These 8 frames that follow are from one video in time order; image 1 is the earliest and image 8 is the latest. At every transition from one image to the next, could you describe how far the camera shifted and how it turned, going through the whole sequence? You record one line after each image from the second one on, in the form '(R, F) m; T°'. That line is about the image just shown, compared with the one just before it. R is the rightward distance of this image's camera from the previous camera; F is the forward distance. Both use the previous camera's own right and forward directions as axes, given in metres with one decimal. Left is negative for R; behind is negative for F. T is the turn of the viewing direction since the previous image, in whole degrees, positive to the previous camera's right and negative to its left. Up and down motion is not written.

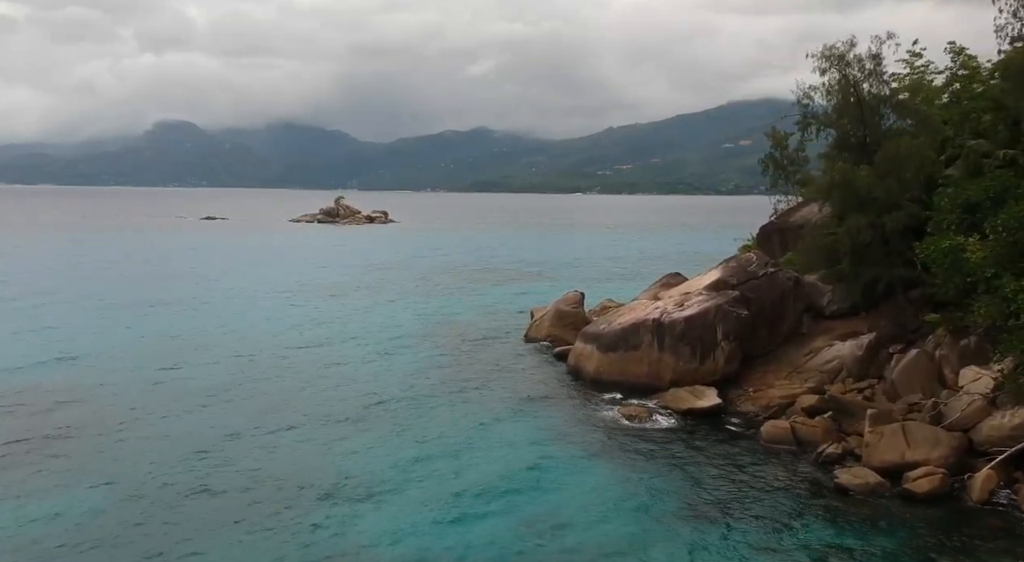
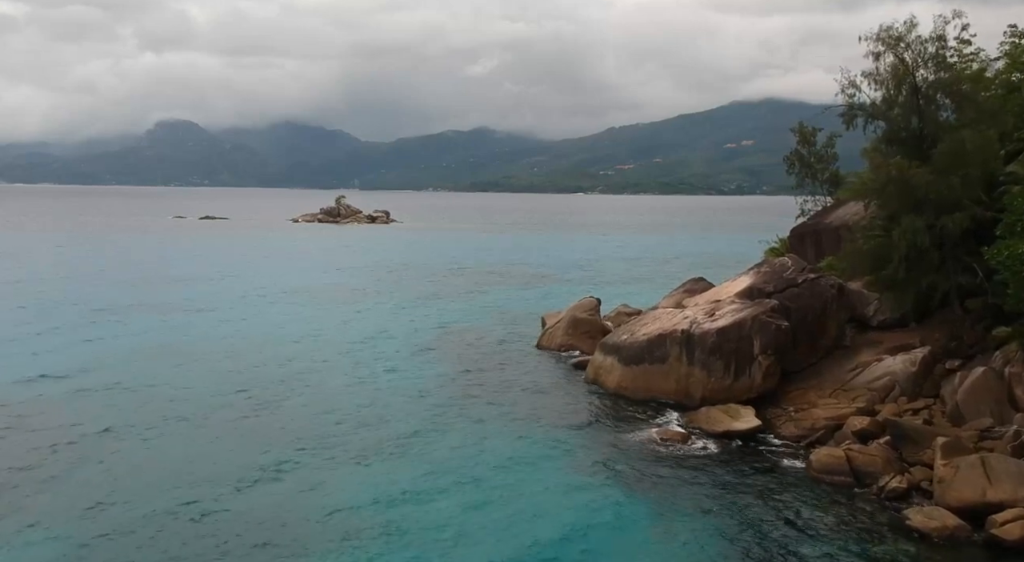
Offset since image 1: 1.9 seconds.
(-0.5, +3.0) m; 0°
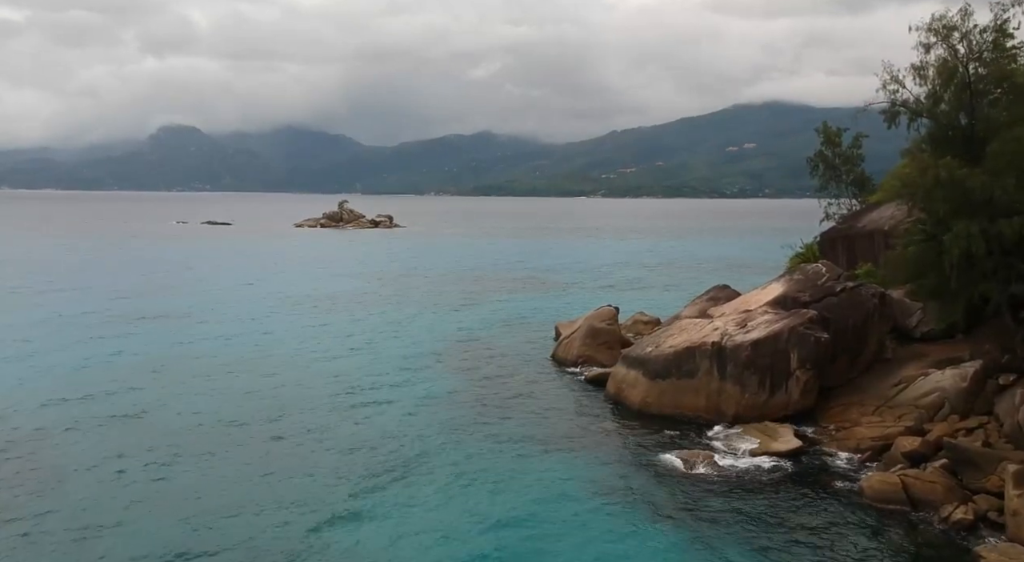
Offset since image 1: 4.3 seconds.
(-0.6, +1.9) m; 0°
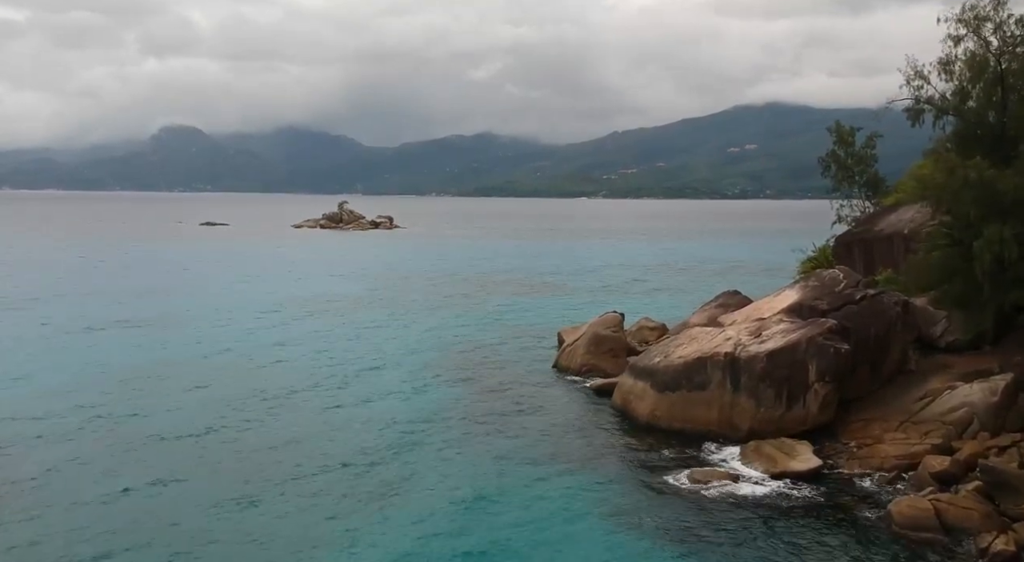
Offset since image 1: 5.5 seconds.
(0.0, +1.5) m; 0°
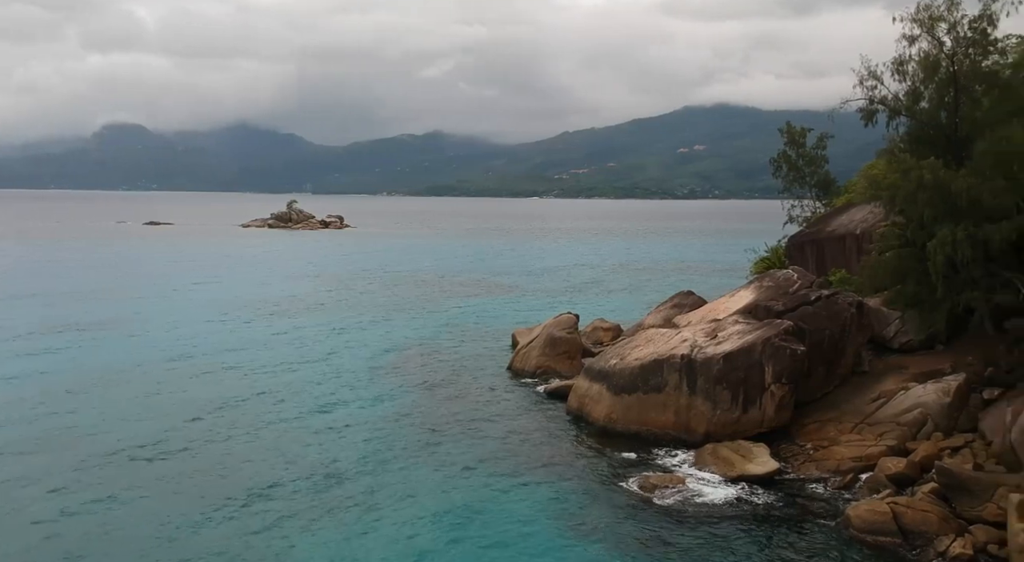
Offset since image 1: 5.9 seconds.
(0.0, +0.7) m; +3°
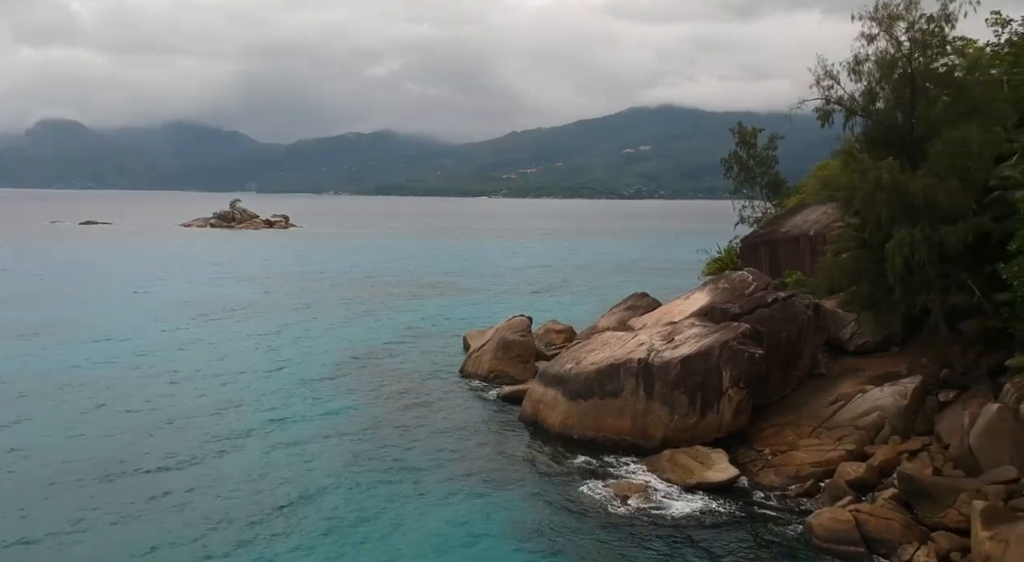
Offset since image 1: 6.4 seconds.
(-0.1, +0.9) m; +4°
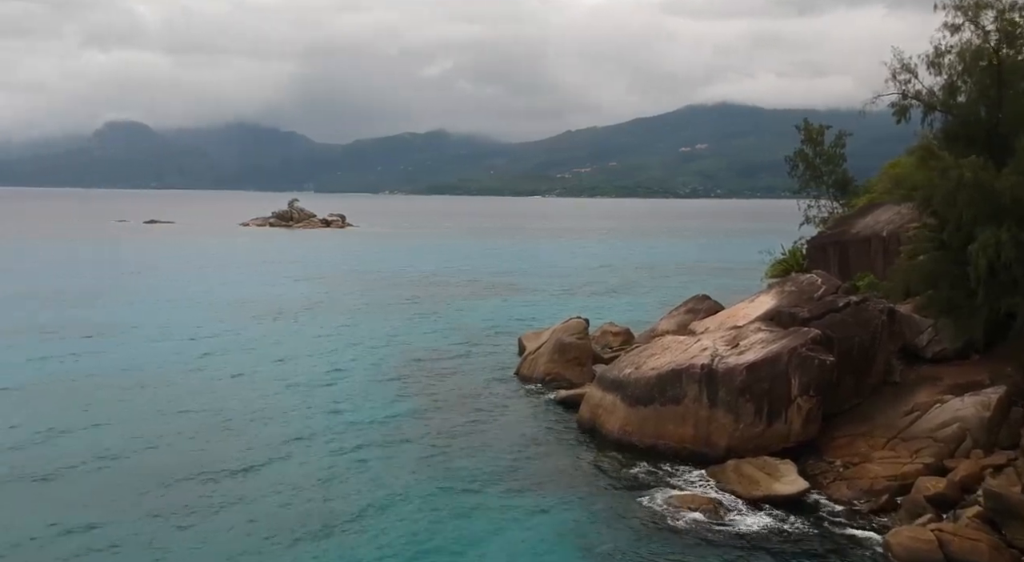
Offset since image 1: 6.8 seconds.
(-0.2, +0.6) m; -4°
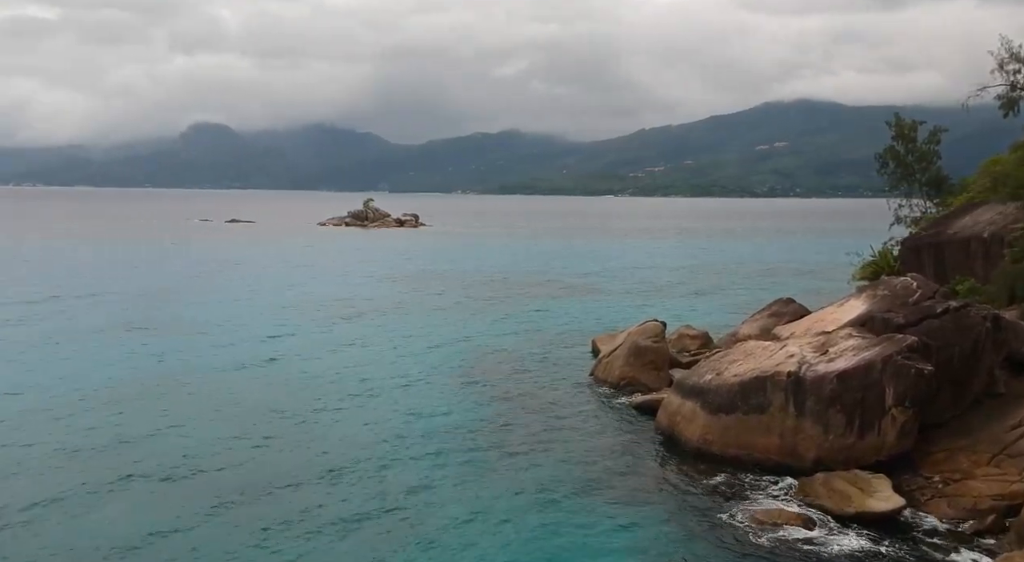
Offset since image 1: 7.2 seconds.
(-0.2, +0.5) m; -5°
